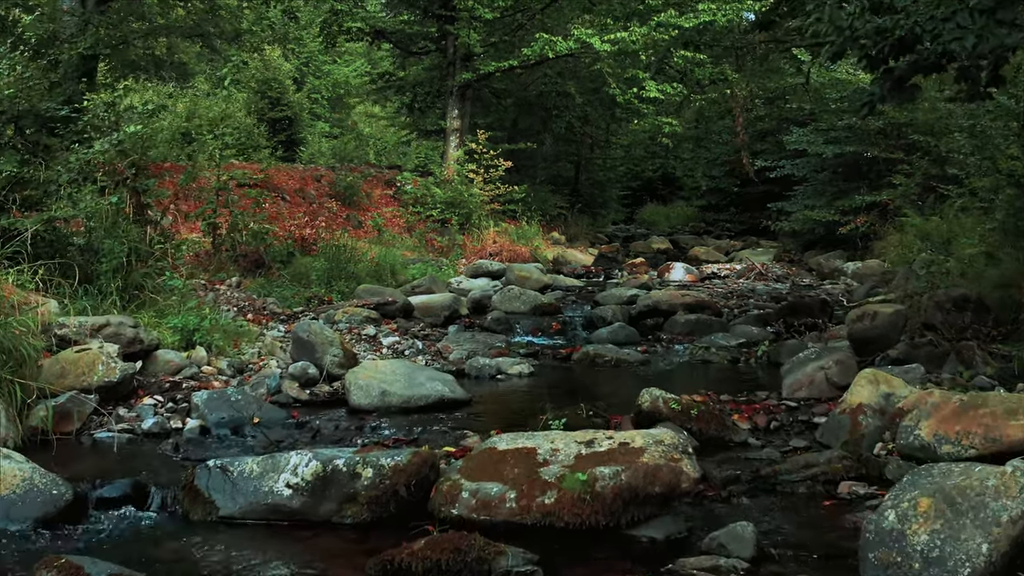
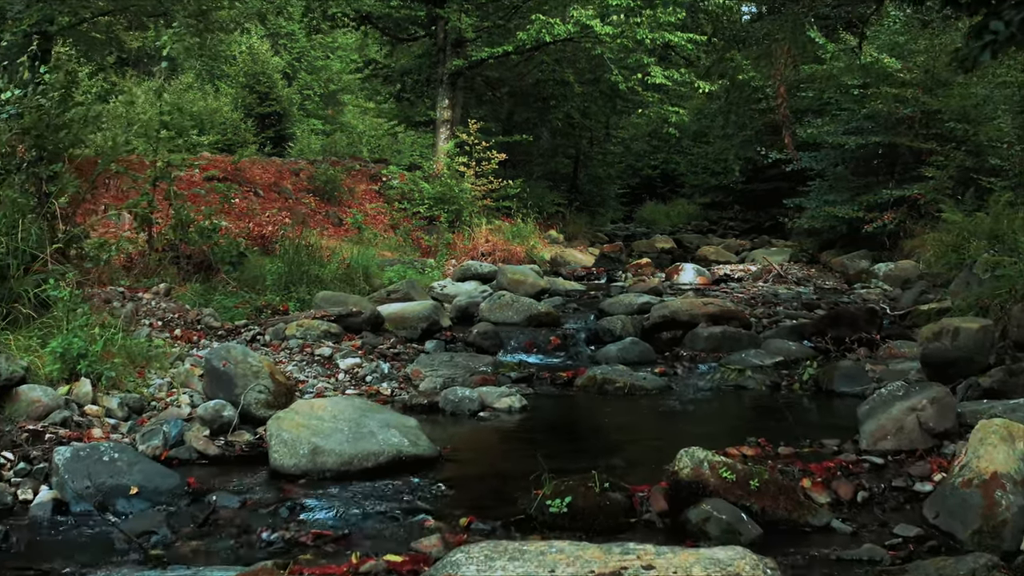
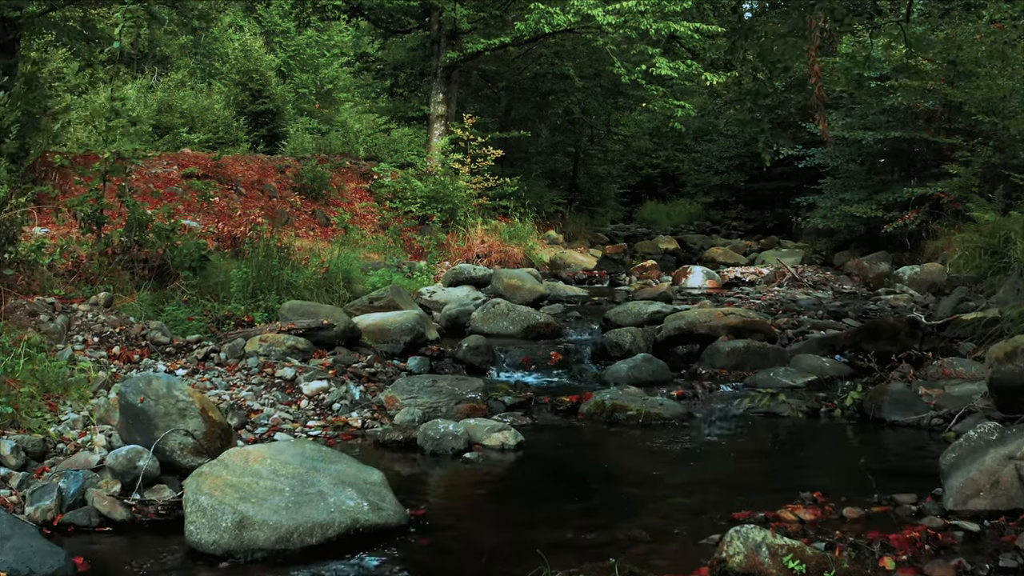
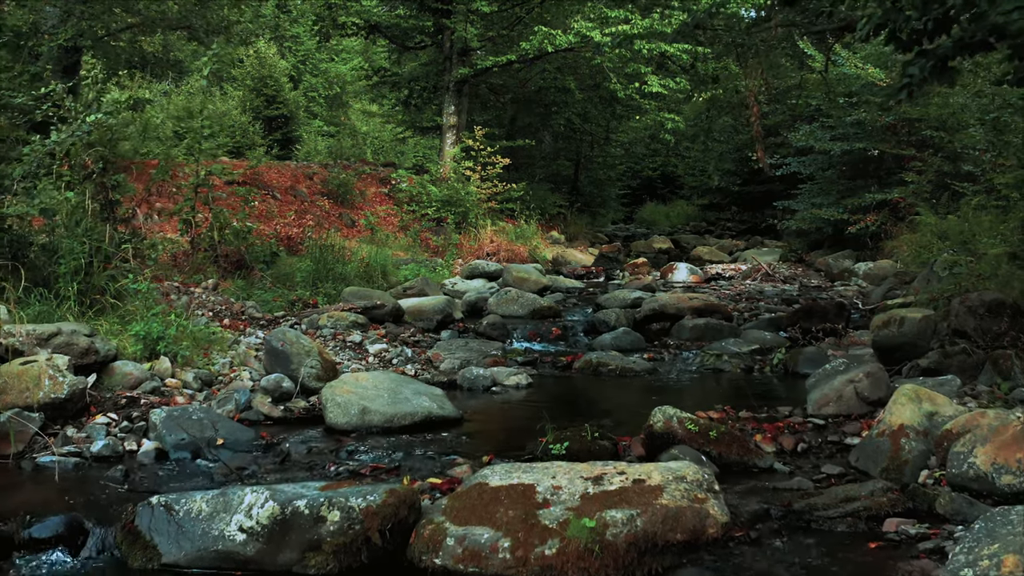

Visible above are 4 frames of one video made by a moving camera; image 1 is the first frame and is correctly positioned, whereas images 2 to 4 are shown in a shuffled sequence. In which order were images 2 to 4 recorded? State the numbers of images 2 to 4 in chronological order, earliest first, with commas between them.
4, 2, 3
